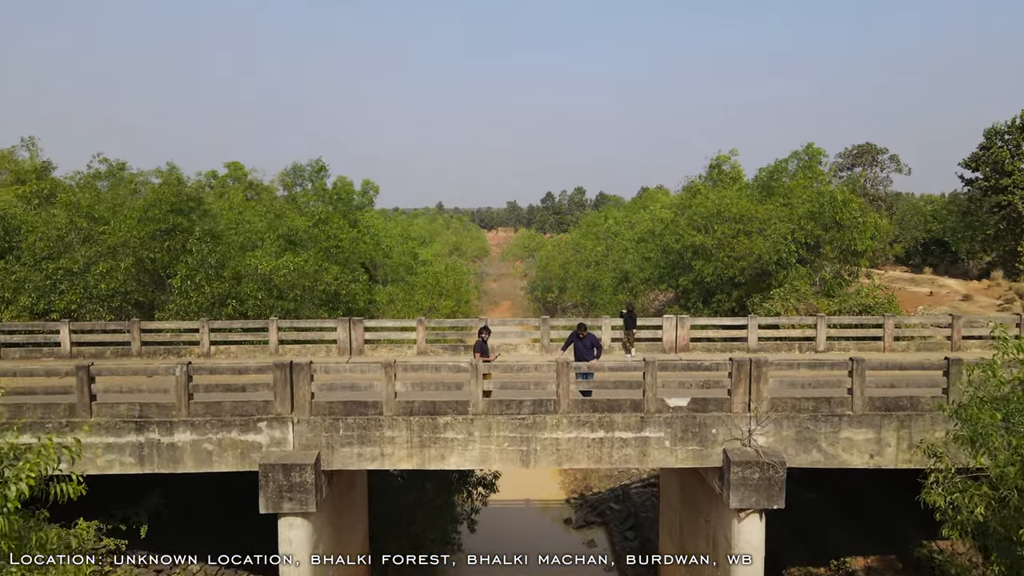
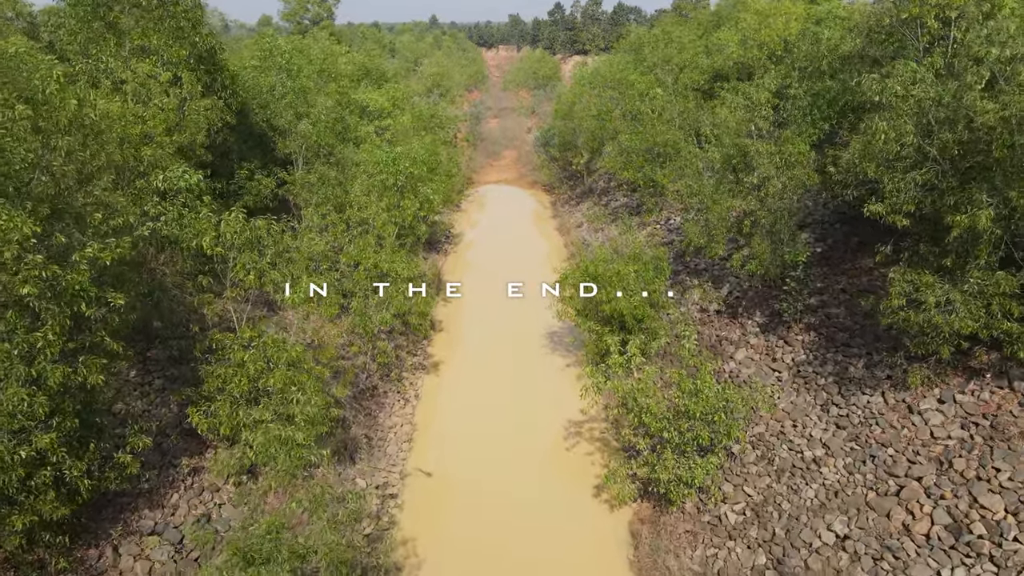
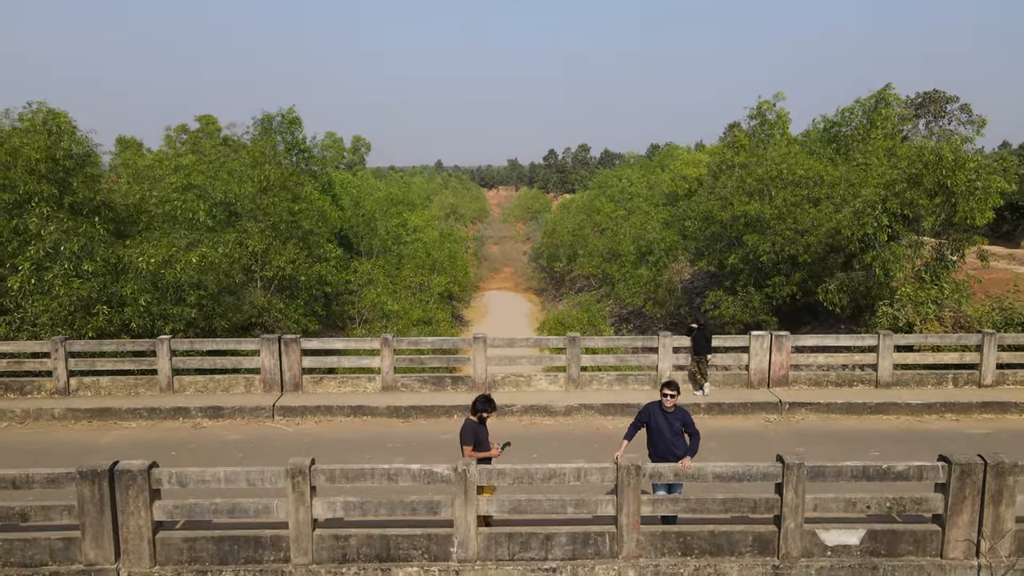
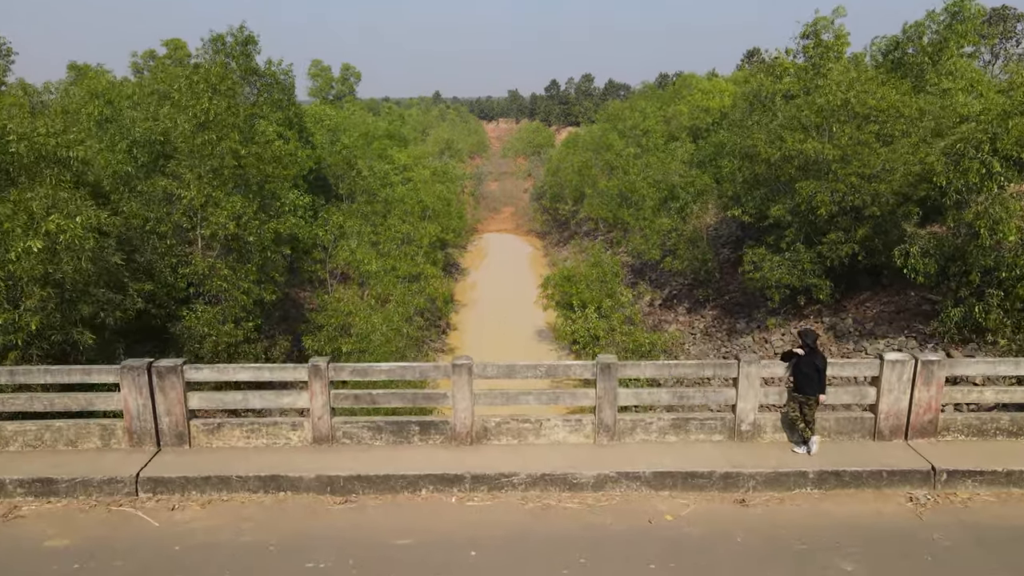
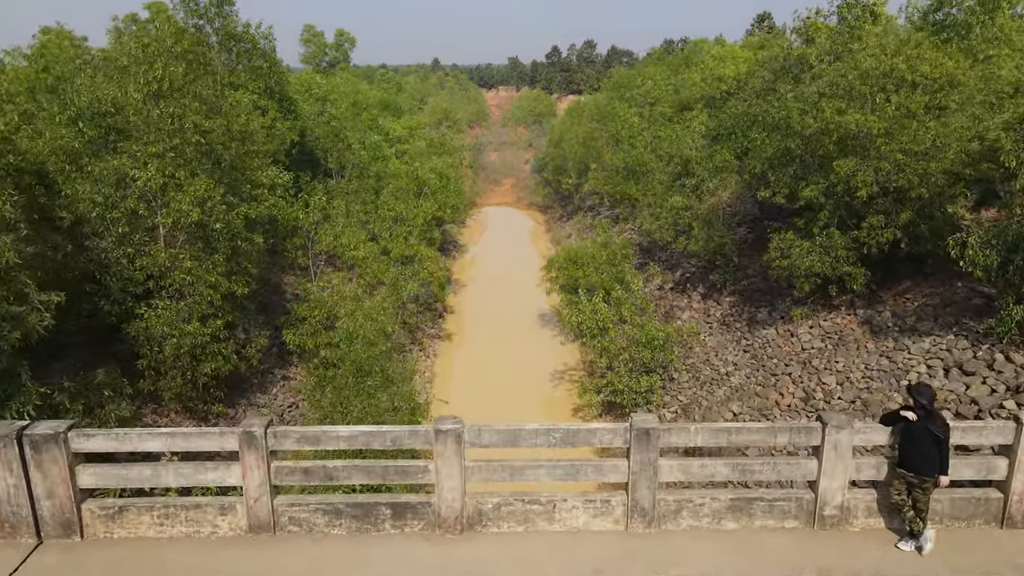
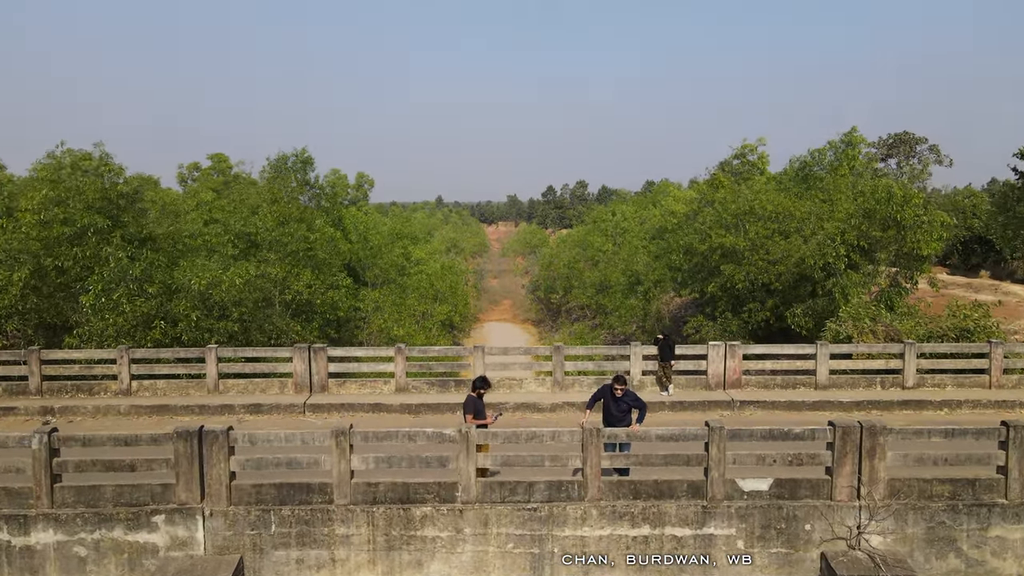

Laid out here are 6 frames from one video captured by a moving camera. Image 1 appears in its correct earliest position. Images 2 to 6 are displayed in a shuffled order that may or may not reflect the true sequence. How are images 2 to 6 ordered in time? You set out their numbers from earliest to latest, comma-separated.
6, 3, 4, 5, 2
